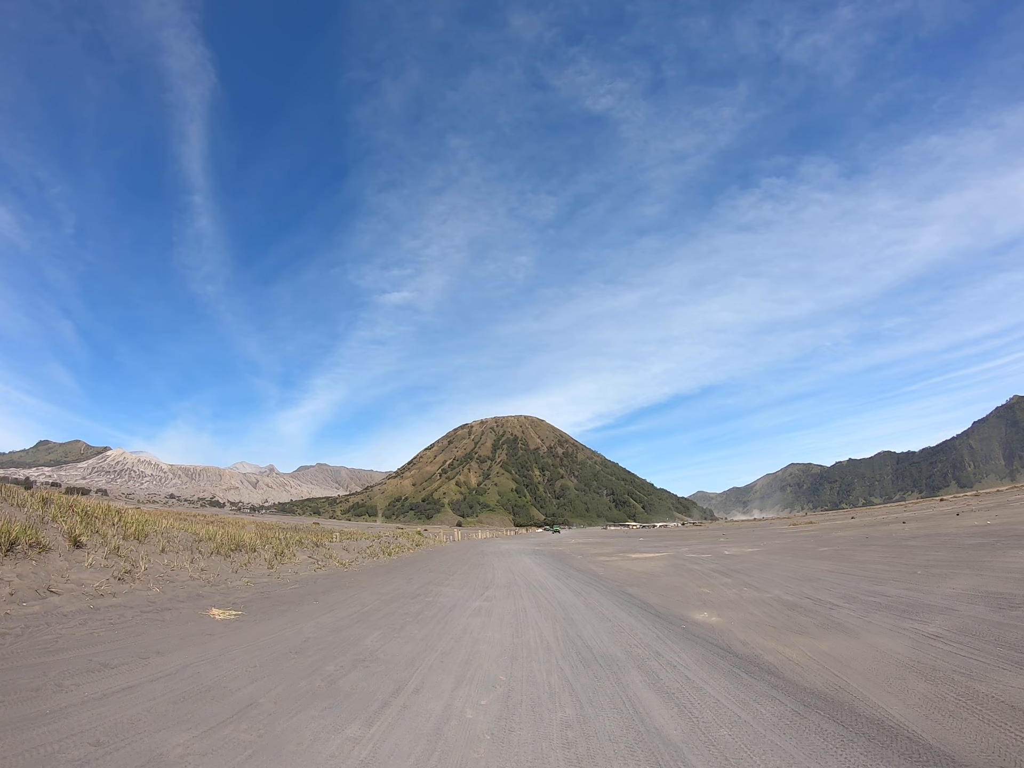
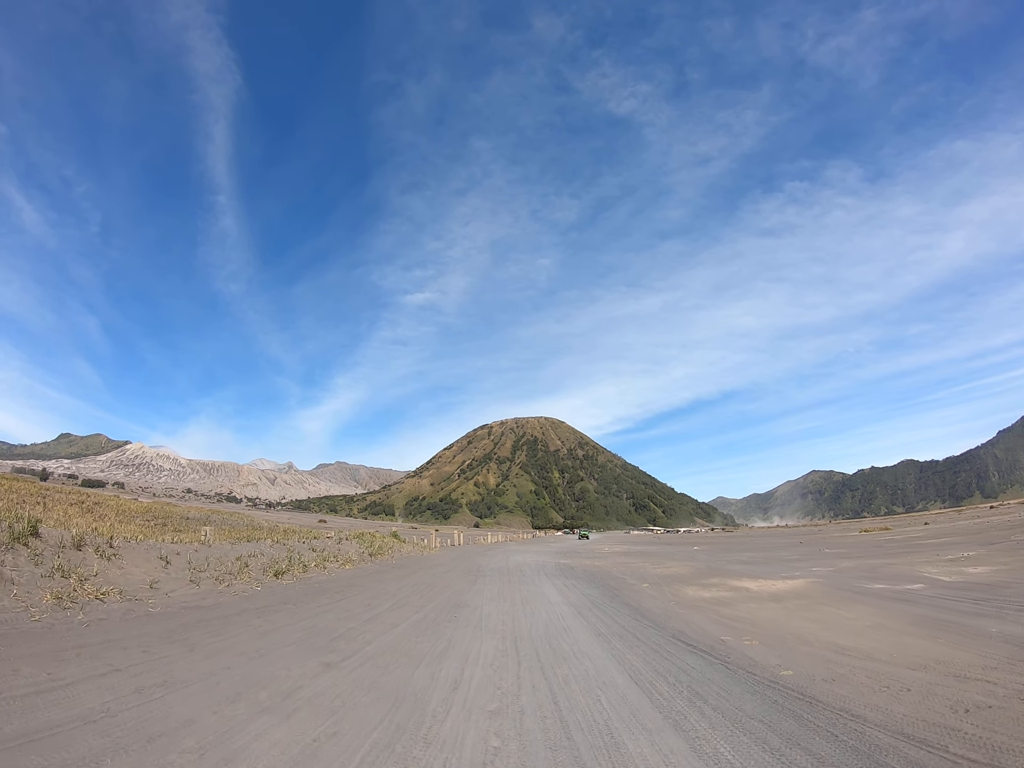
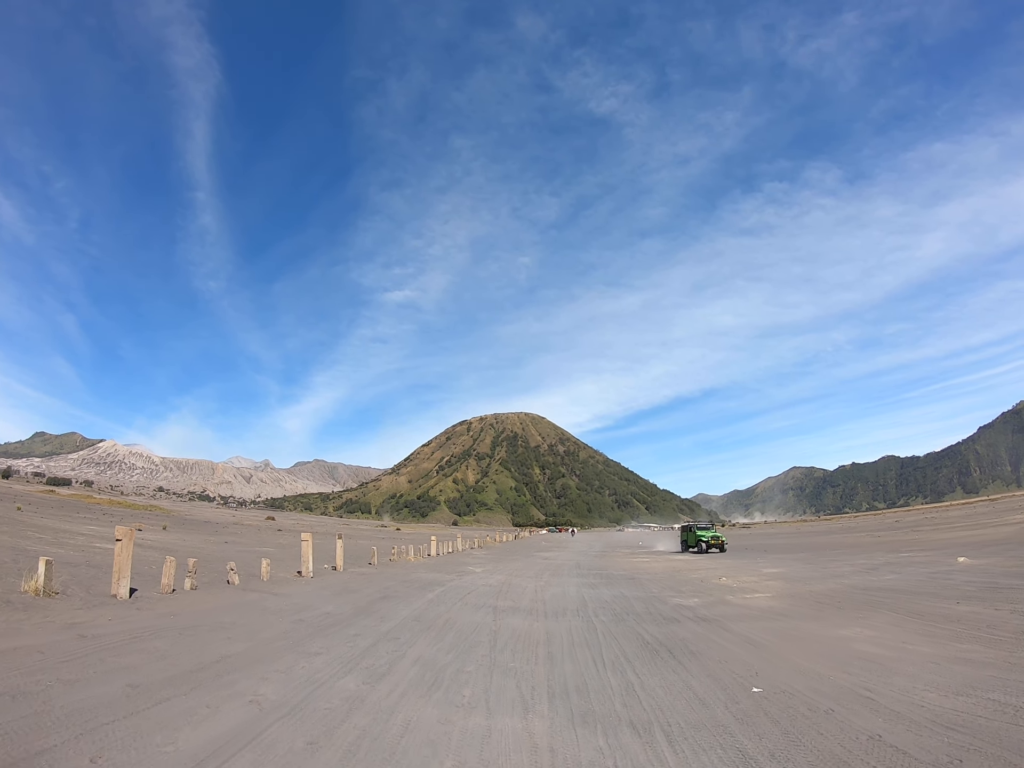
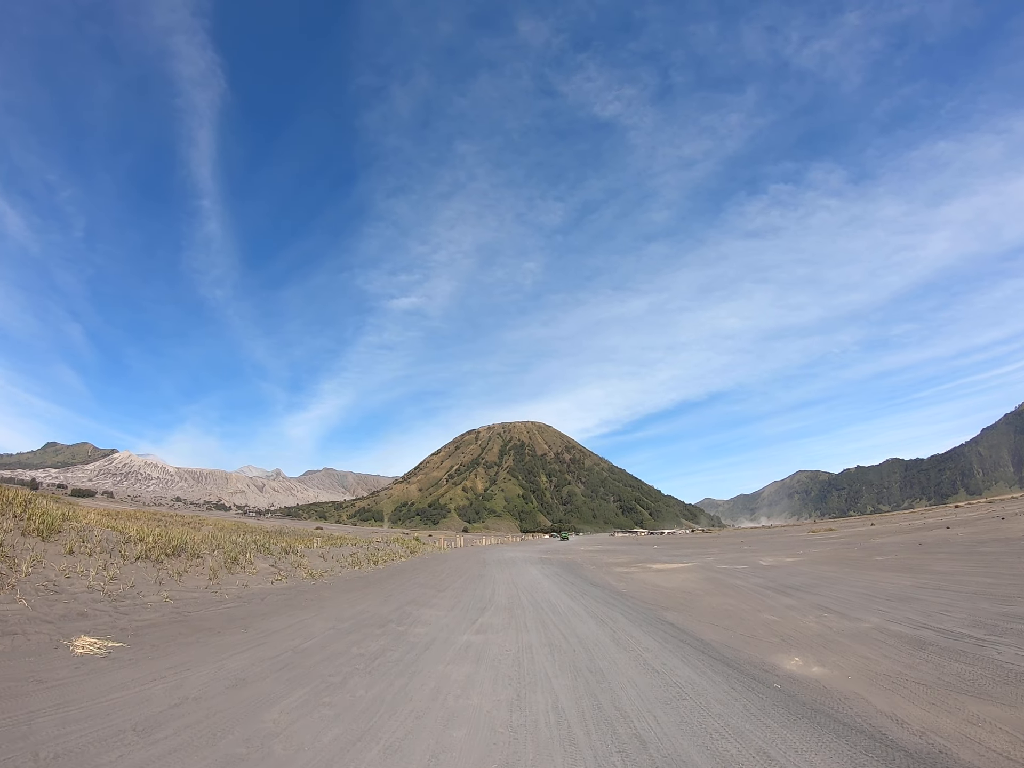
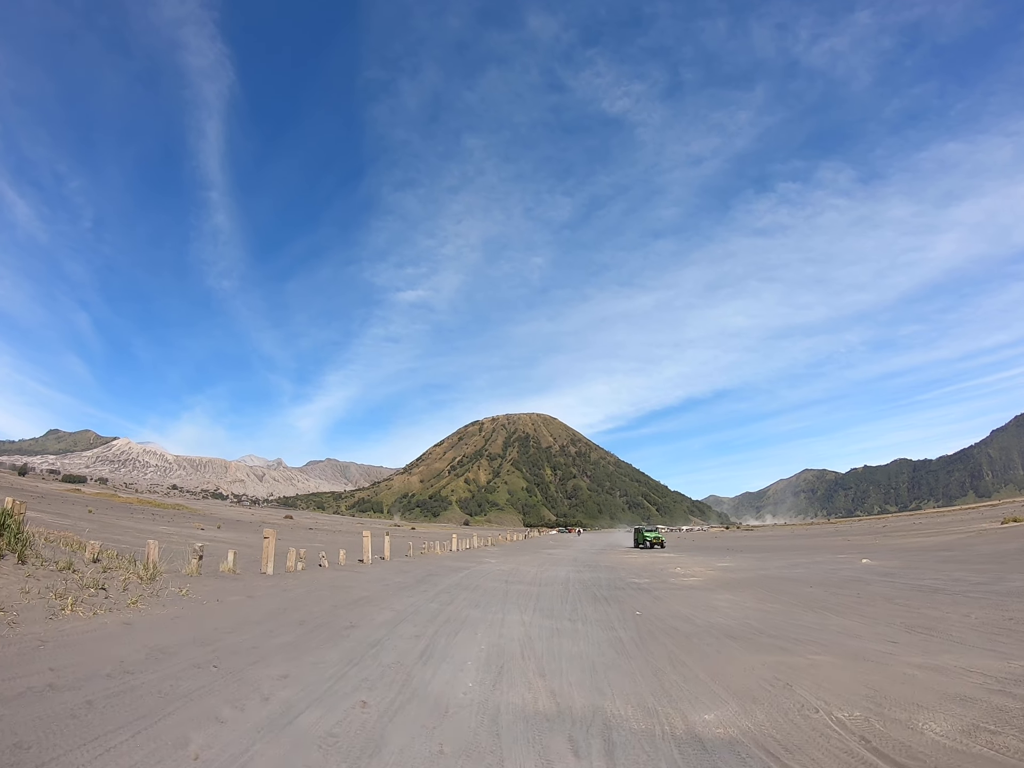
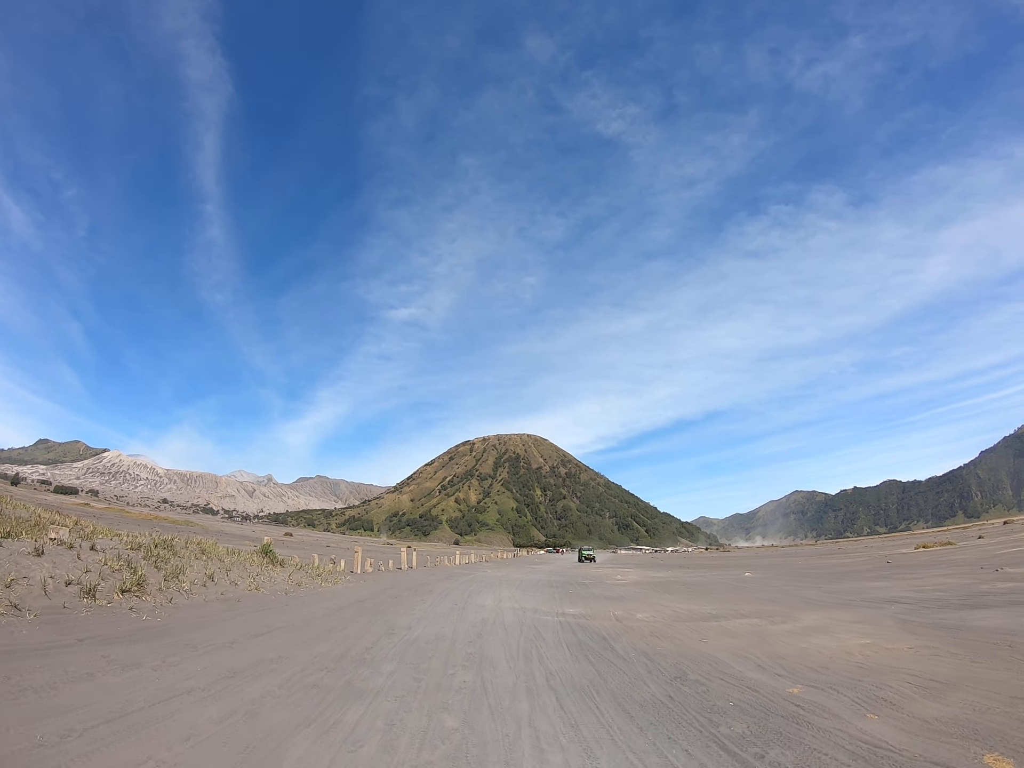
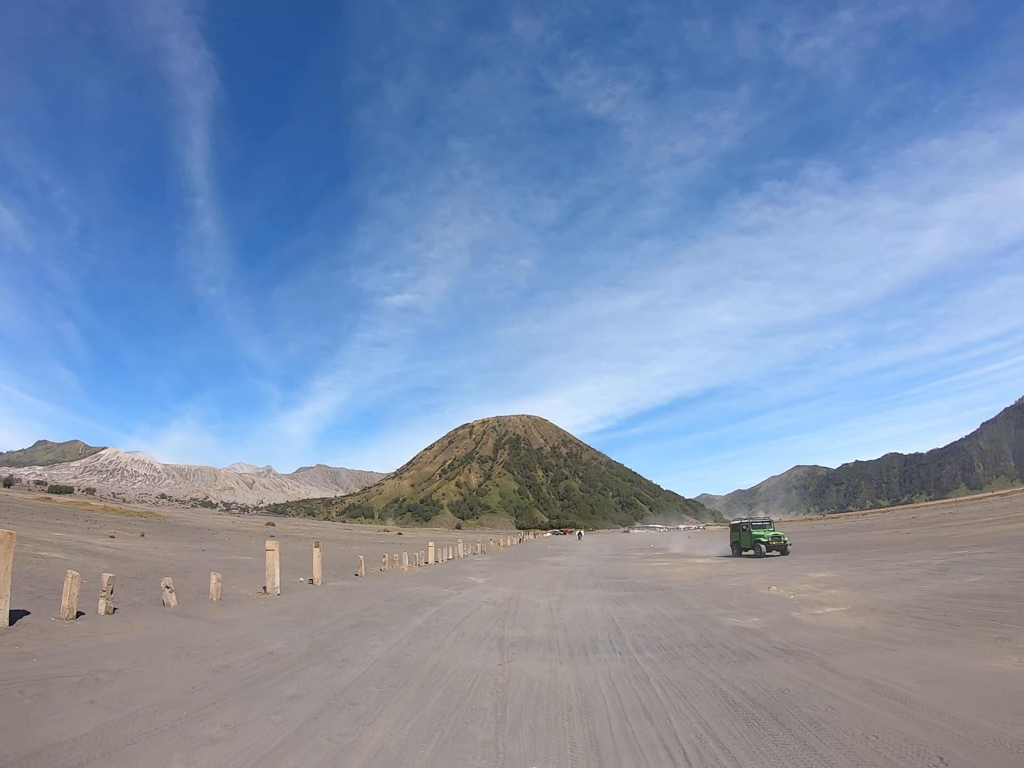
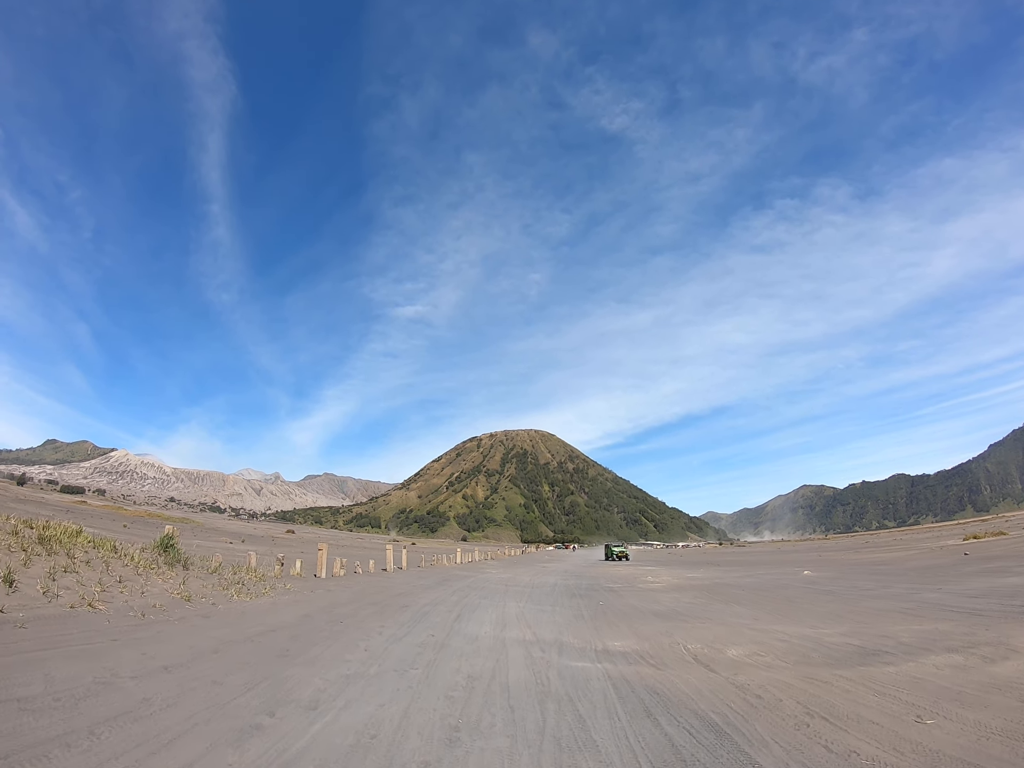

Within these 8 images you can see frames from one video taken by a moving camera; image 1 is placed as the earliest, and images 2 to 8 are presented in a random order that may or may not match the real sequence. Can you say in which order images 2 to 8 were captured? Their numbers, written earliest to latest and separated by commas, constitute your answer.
4, 2, 6, 8, 5, 3, 7
